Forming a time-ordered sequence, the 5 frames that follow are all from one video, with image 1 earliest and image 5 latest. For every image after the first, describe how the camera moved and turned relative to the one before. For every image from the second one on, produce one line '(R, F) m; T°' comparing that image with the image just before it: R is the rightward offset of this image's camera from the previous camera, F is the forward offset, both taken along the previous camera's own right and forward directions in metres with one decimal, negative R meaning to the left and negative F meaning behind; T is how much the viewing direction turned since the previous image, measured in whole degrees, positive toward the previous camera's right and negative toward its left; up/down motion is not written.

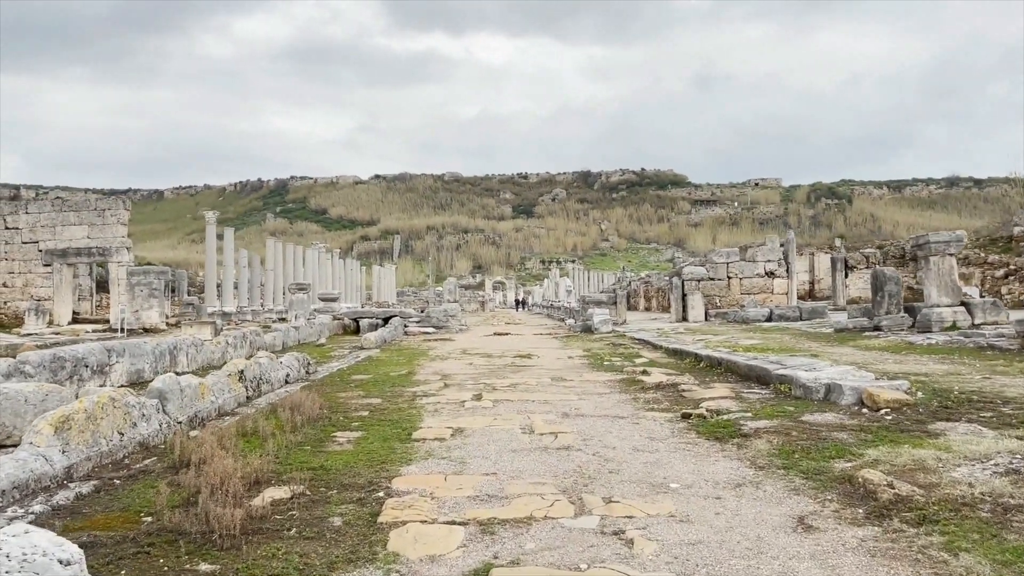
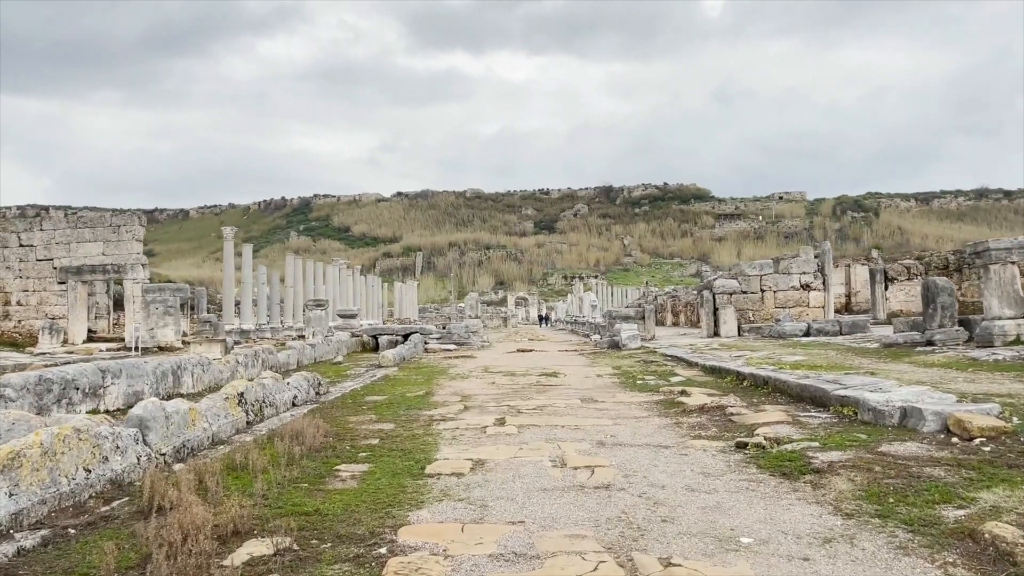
(0.0, +0.6) m; -2°
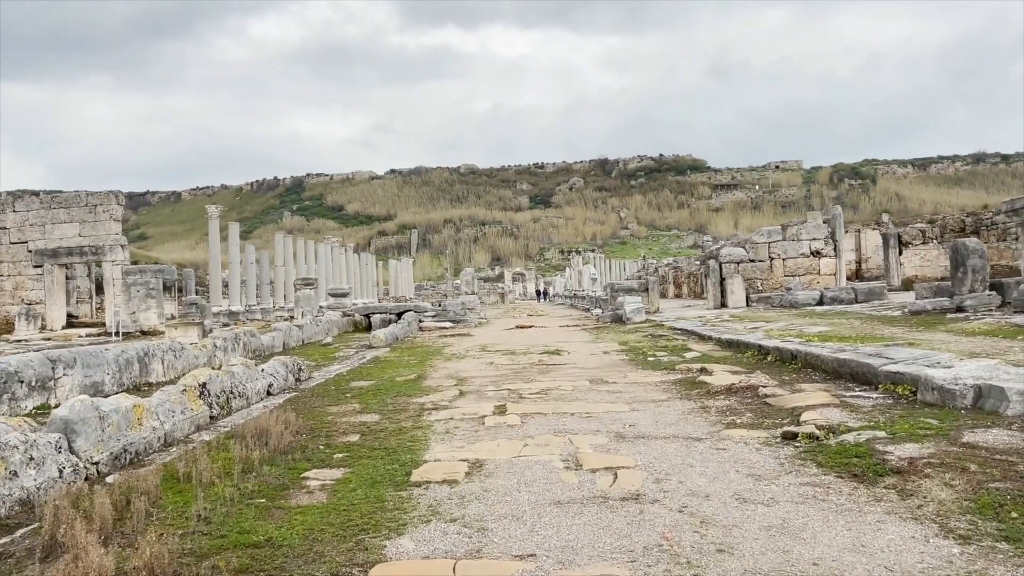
(0.0, +0.8) m; 0°
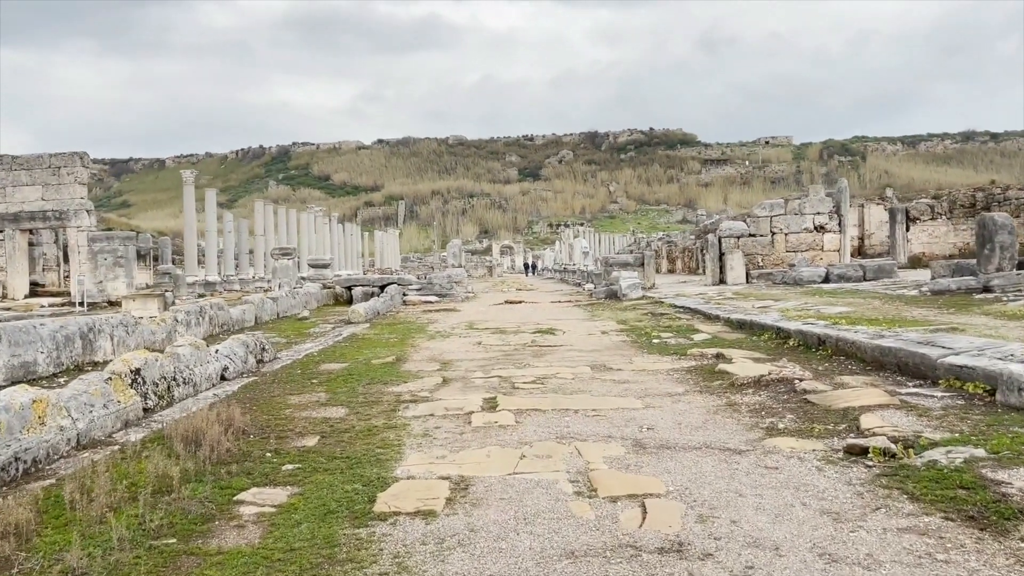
(0.0, +0.8) m; +1°
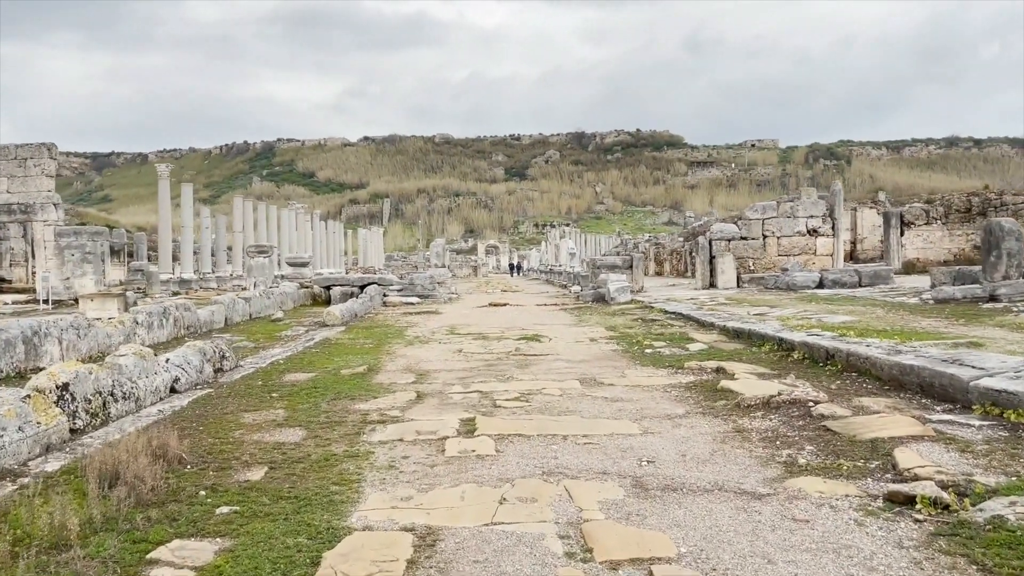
(0.0, +0.5) m; +1°
